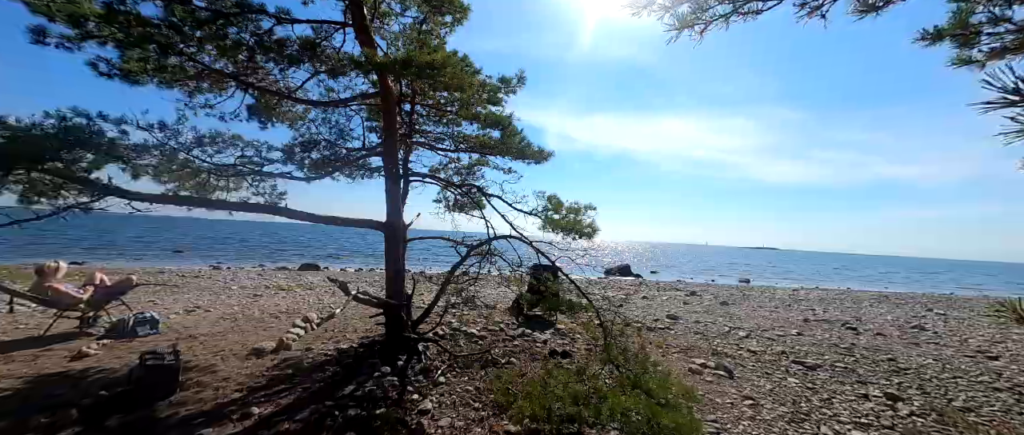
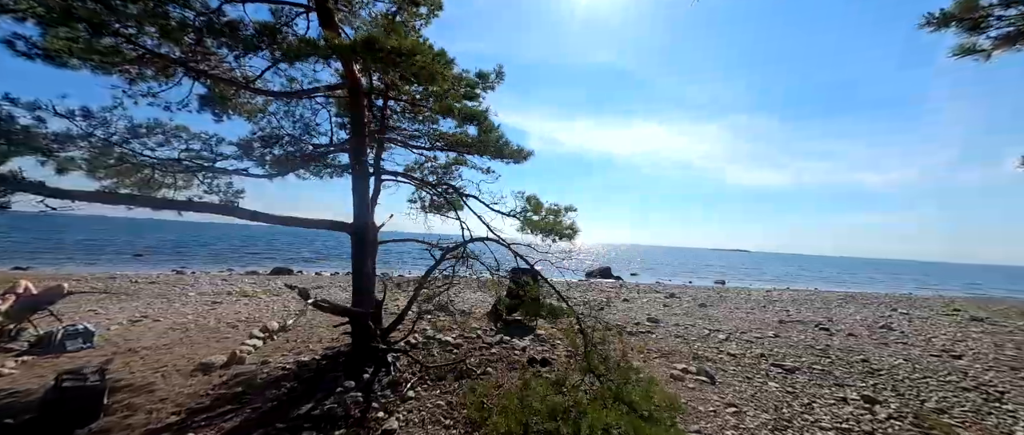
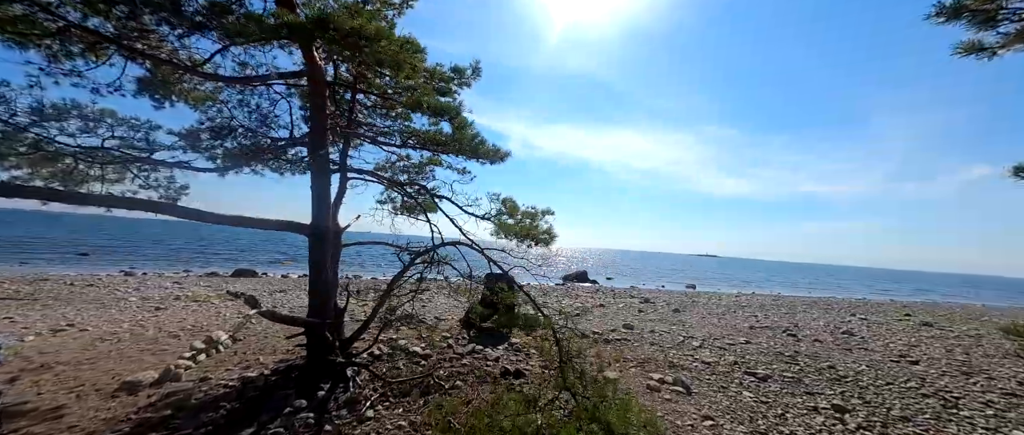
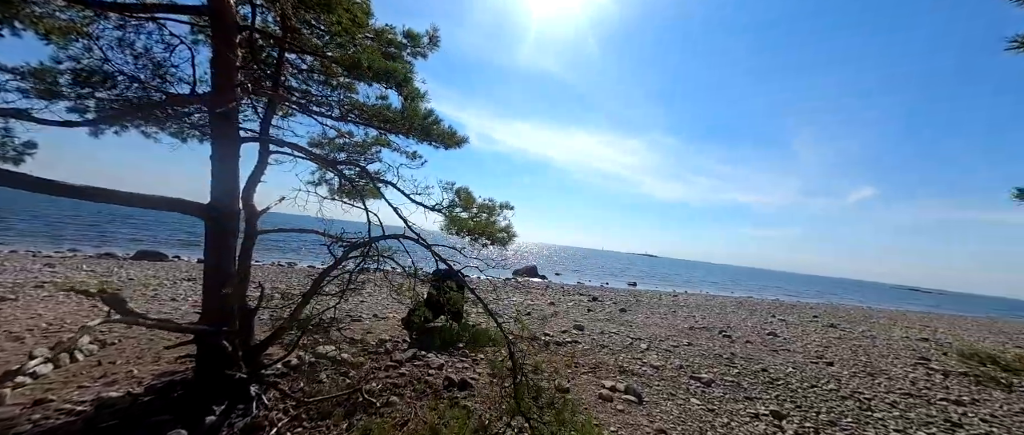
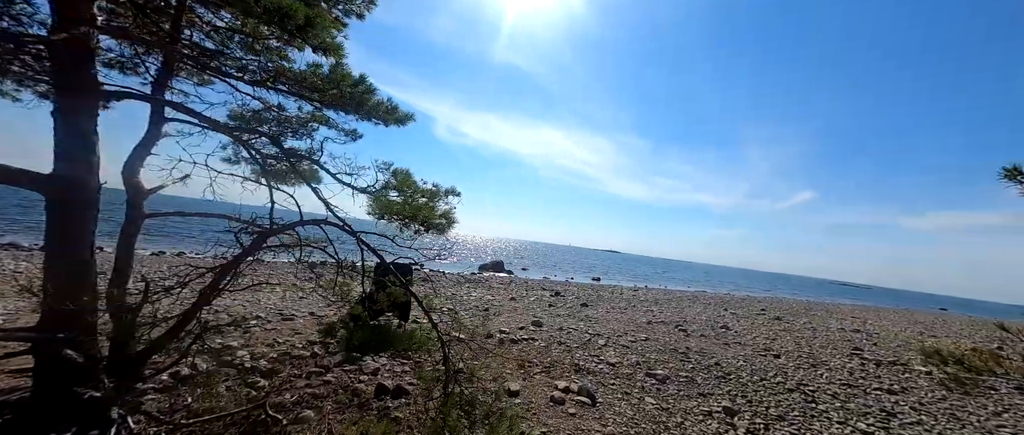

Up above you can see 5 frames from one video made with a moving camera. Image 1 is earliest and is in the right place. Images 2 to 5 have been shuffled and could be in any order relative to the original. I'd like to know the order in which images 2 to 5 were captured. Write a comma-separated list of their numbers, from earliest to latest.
2, 3, 4, 5
